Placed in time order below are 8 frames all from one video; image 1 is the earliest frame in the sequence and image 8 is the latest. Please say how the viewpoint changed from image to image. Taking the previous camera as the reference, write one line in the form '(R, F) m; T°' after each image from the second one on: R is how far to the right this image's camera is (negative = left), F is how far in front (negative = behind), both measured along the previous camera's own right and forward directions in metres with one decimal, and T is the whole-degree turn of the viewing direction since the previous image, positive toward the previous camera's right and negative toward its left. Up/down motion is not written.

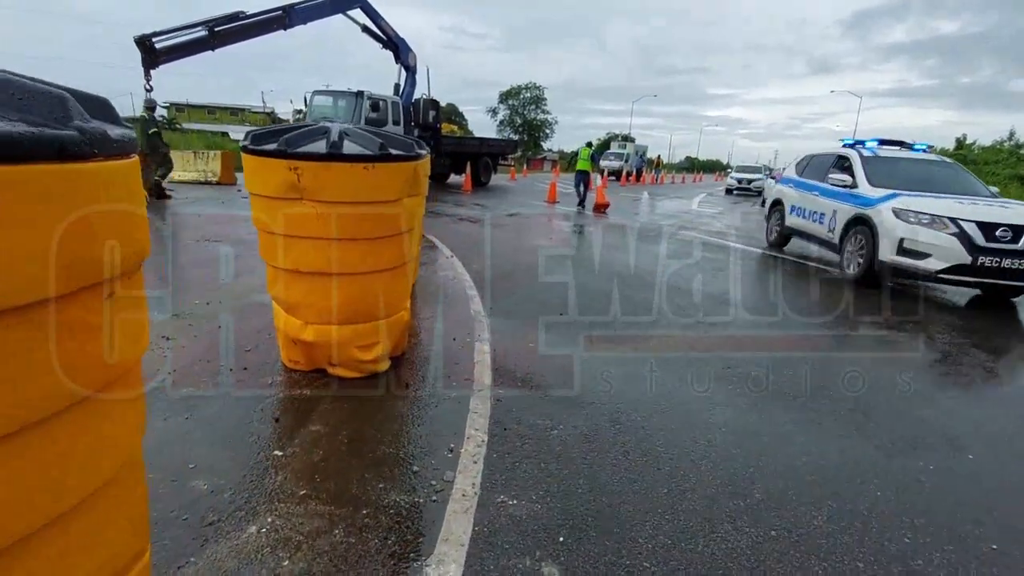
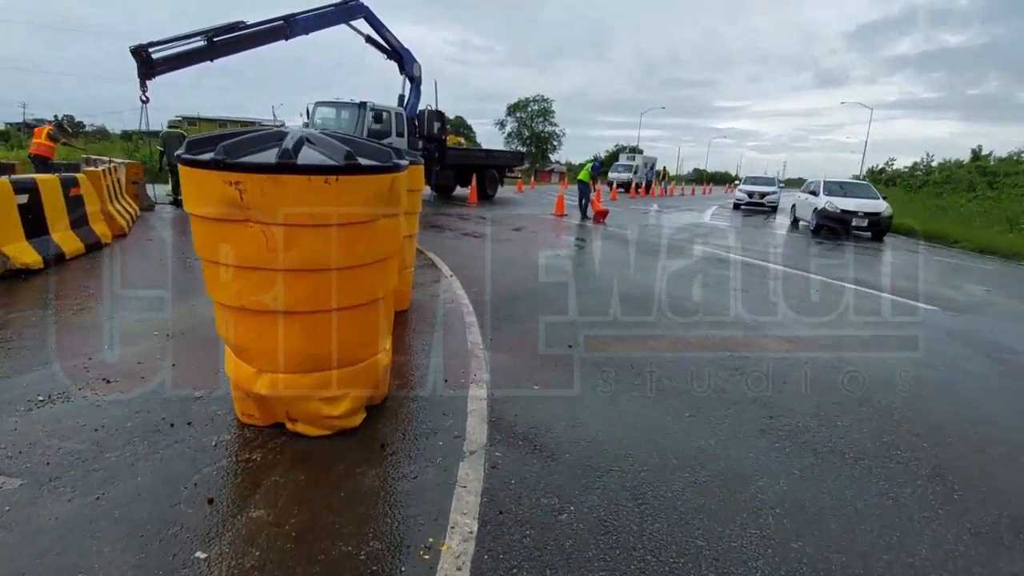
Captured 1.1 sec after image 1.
(+0.1, +0.7) m; -1°
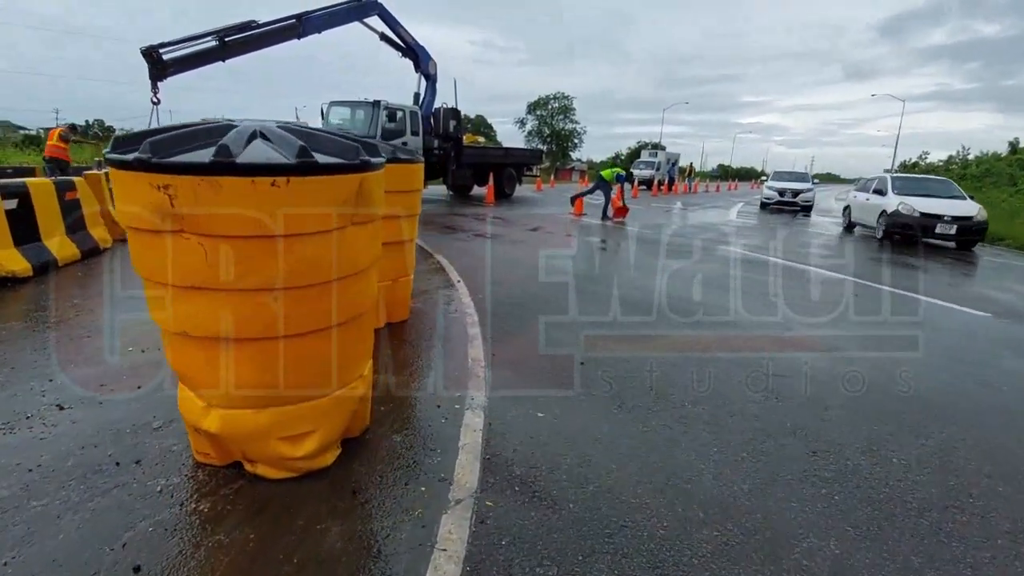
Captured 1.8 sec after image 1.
(+0.1, +0.5) m; -2°
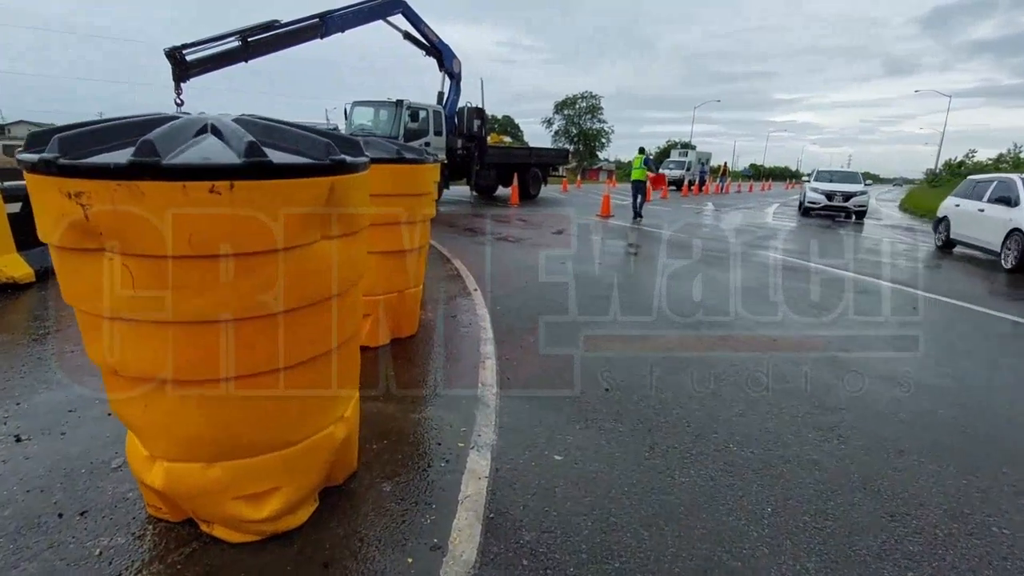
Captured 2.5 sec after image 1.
(+0.1, +0.5) m; -3°
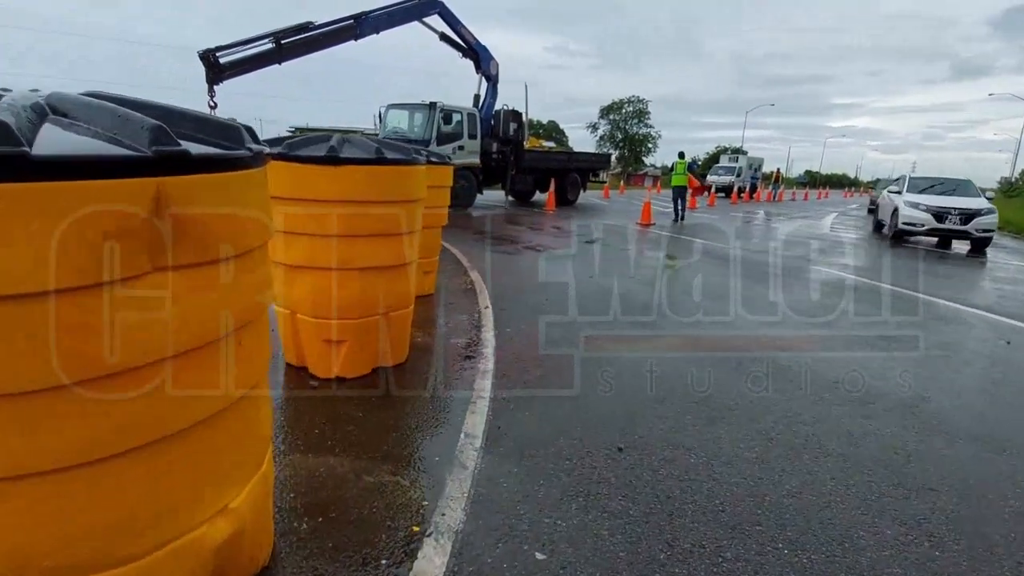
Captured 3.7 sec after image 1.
(+0.3, +0.8) m; -5°
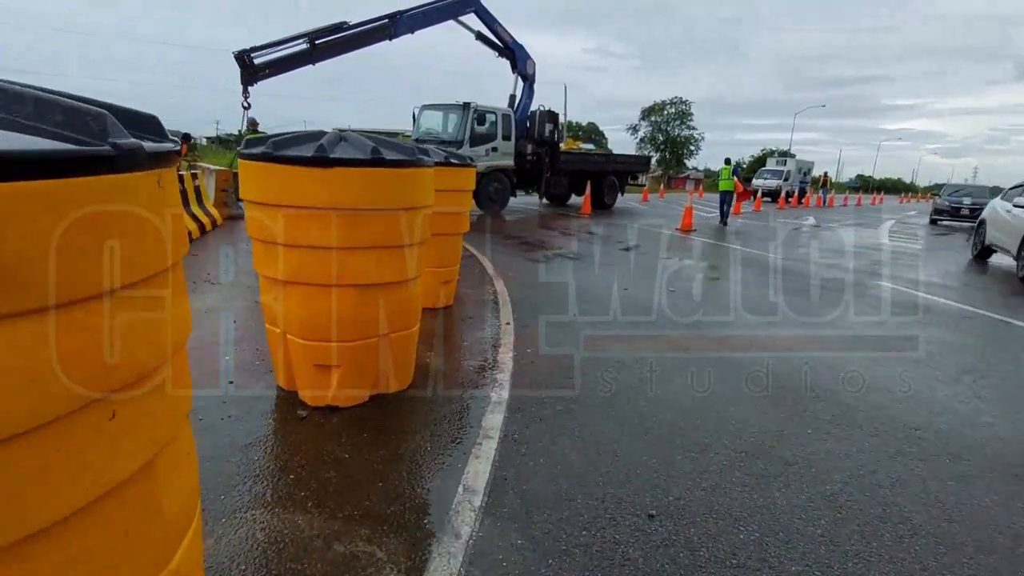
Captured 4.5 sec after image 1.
(+0.1, +0.6) m; -4°
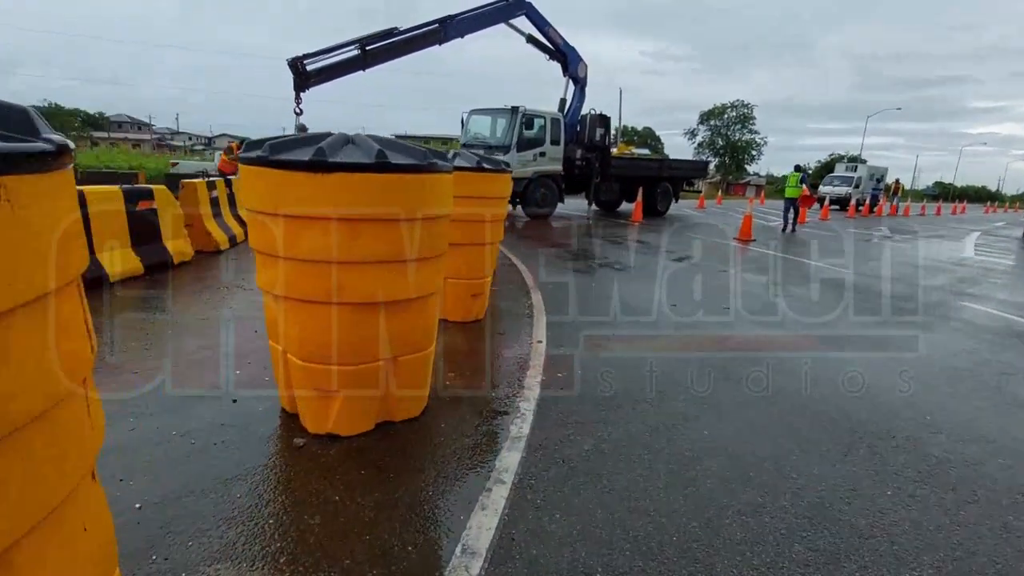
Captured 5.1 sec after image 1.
(+0.2, +0.4) m; -5°
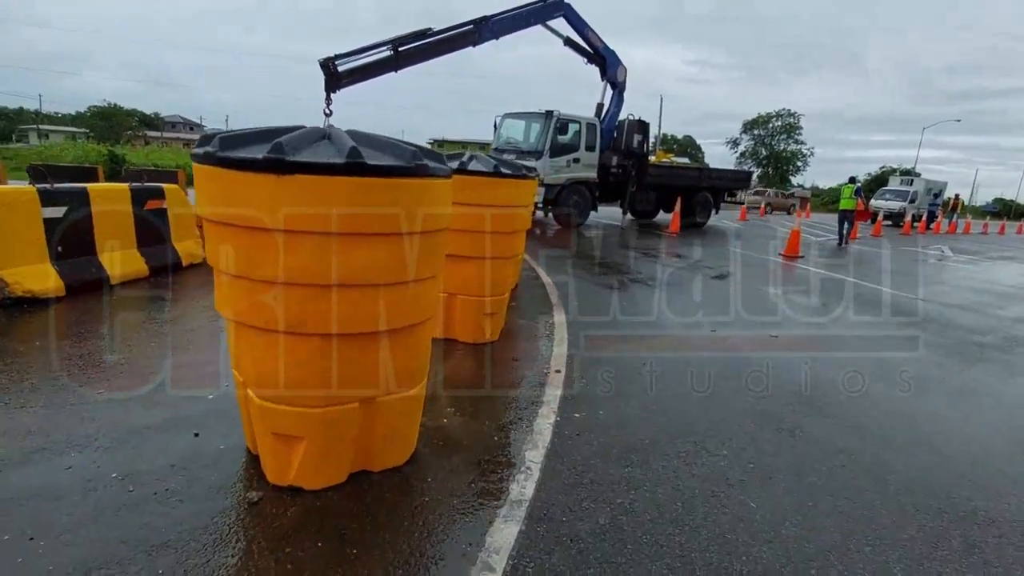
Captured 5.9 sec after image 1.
(+0.1, +0.6) m; -4°
